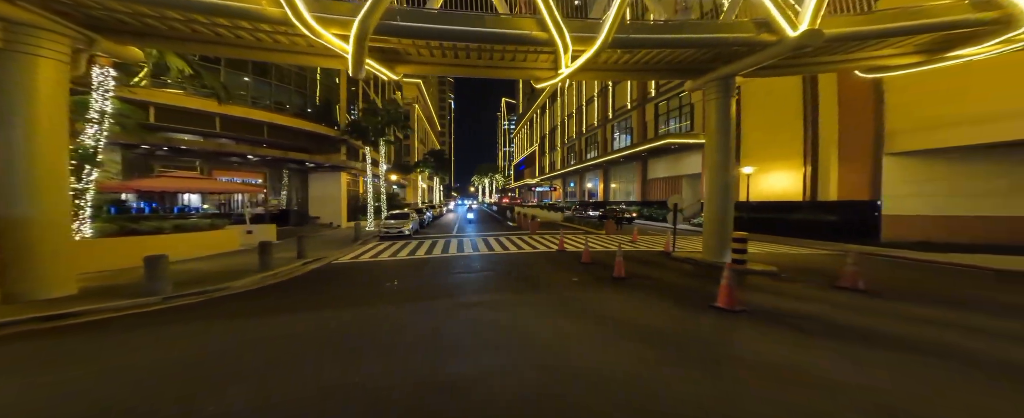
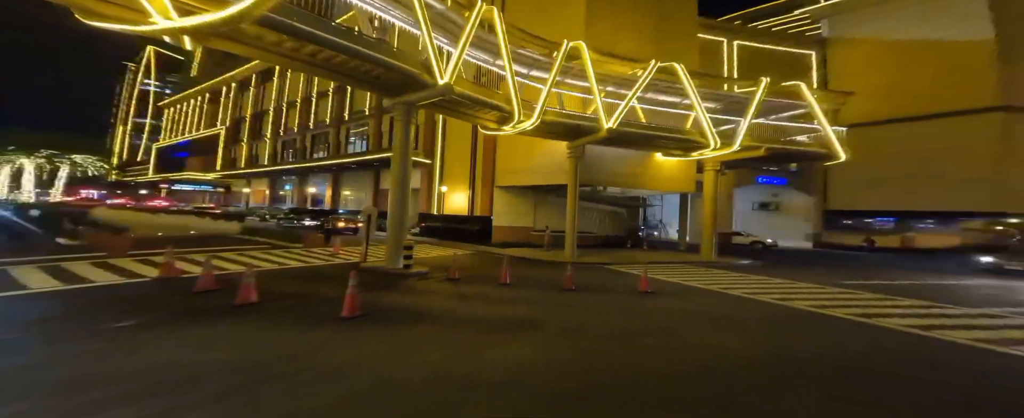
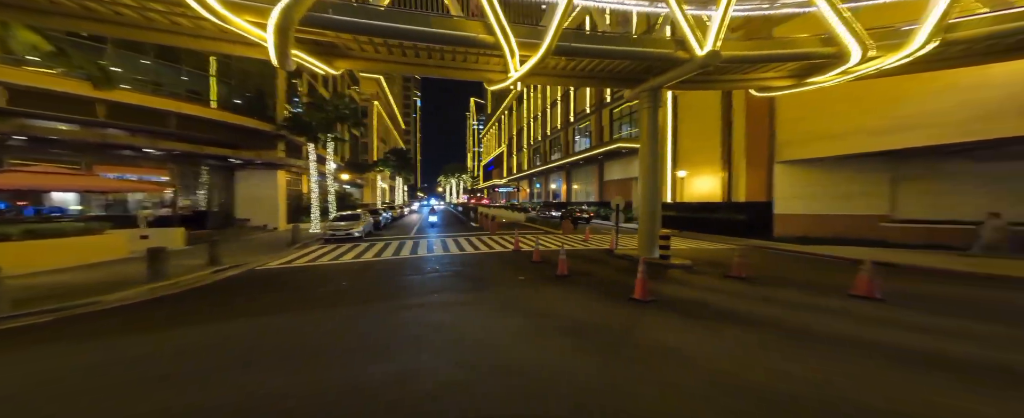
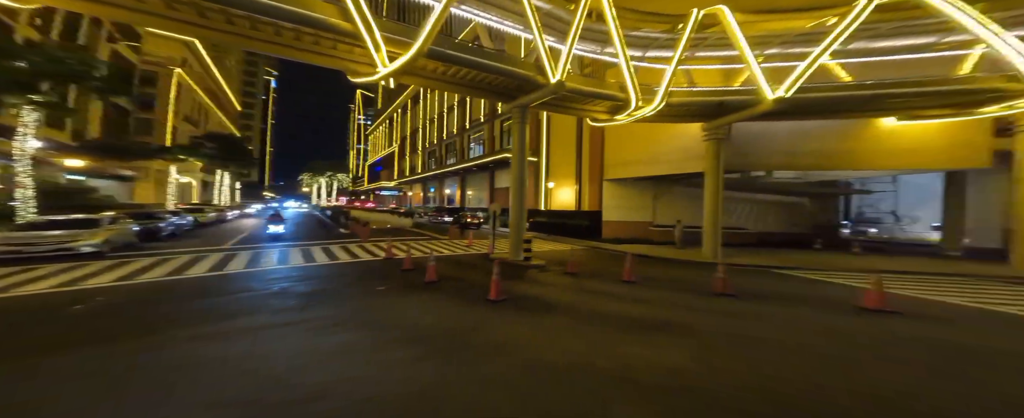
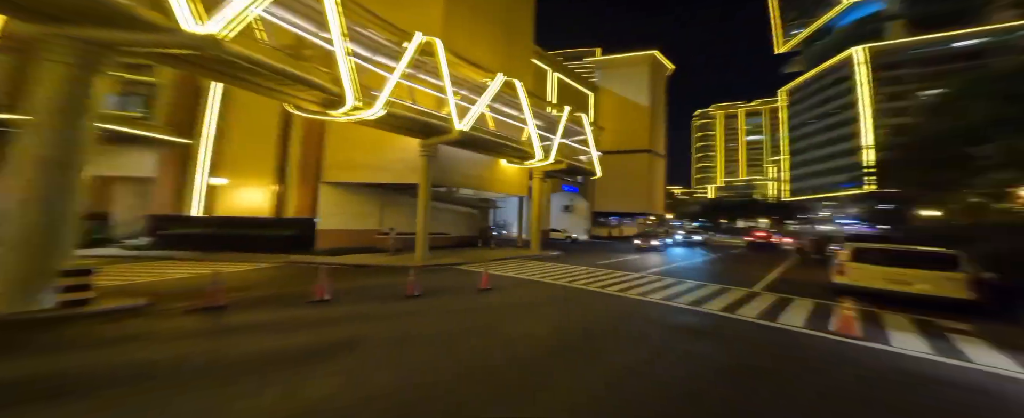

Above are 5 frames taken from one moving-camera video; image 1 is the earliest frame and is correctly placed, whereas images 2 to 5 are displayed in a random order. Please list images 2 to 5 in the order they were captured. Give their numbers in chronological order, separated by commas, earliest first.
3, 4, 2, 5
